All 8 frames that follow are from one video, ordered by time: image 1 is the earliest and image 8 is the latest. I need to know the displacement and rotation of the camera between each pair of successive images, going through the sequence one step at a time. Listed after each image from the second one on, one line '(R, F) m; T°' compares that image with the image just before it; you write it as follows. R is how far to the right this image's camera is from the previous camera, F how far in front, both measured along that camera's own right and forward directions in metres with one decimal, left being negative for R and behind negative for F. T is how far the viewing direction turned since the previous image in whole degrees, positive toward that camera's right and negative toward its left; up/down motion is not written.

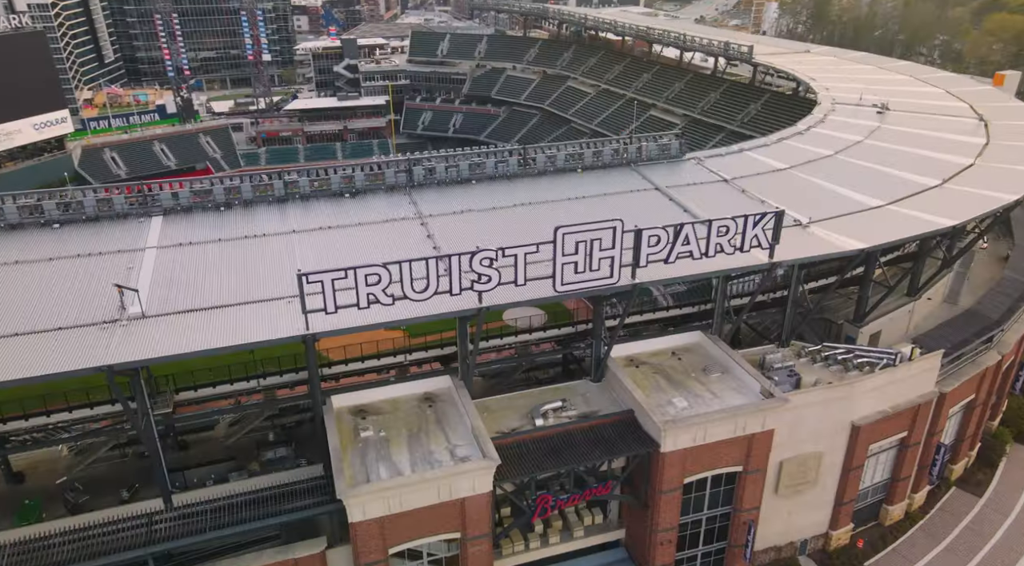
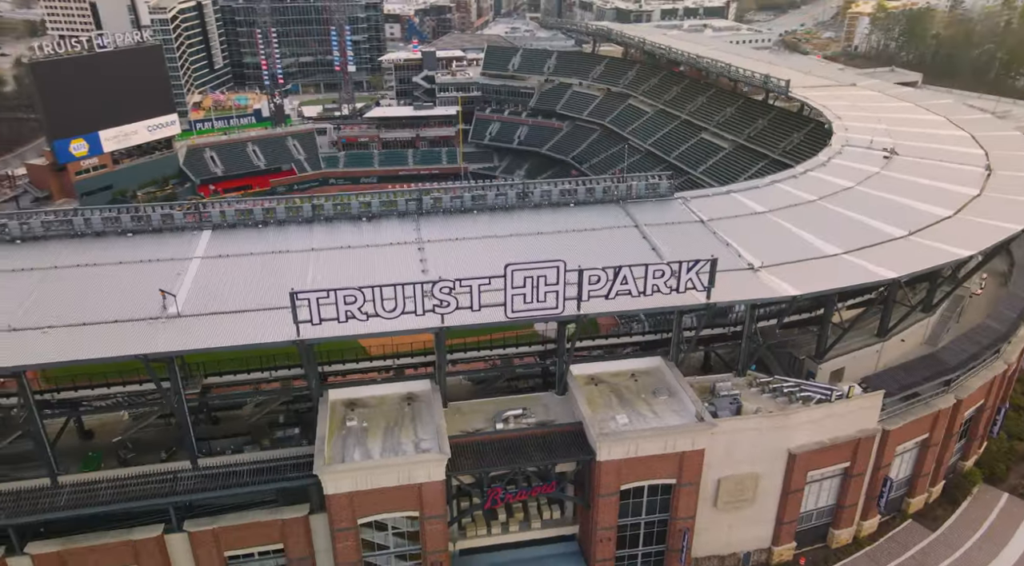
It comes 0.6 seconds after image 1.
(+4.2, -3.5) m; -7°
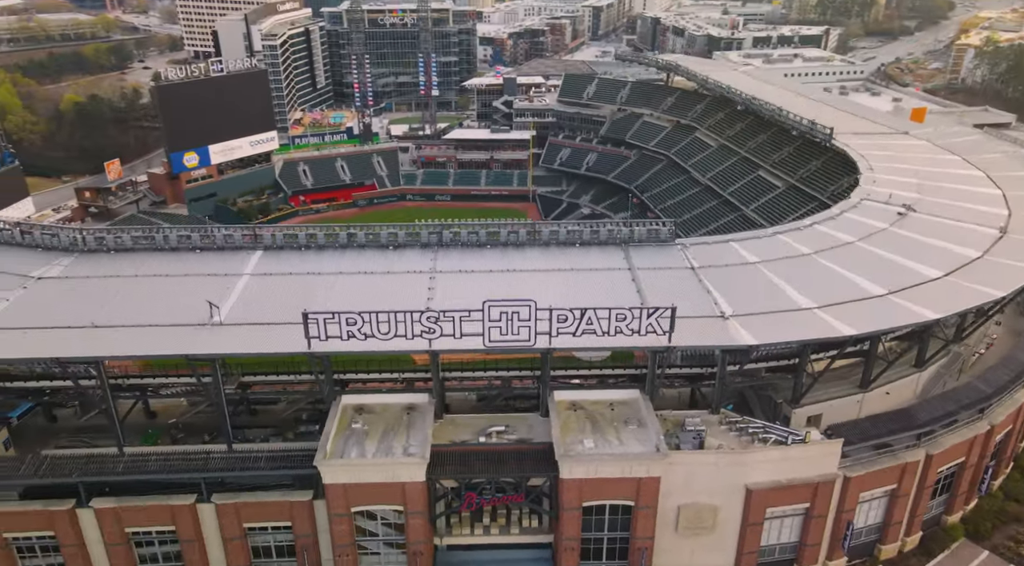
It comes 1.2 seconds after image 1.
(+4.3, -3.3) m; -8°
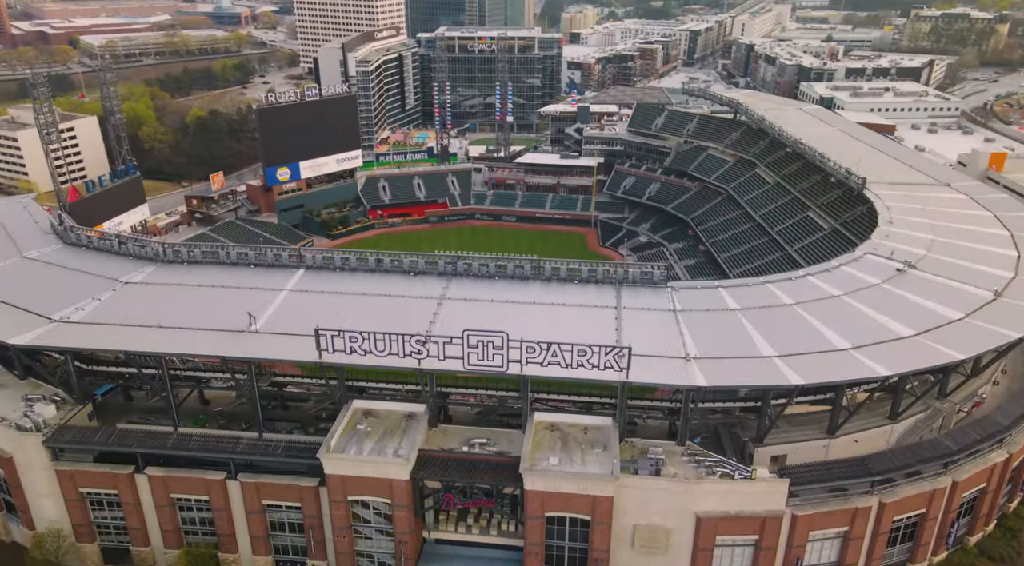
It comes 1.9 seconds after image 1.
(+5.0, -3.9) m; -8°
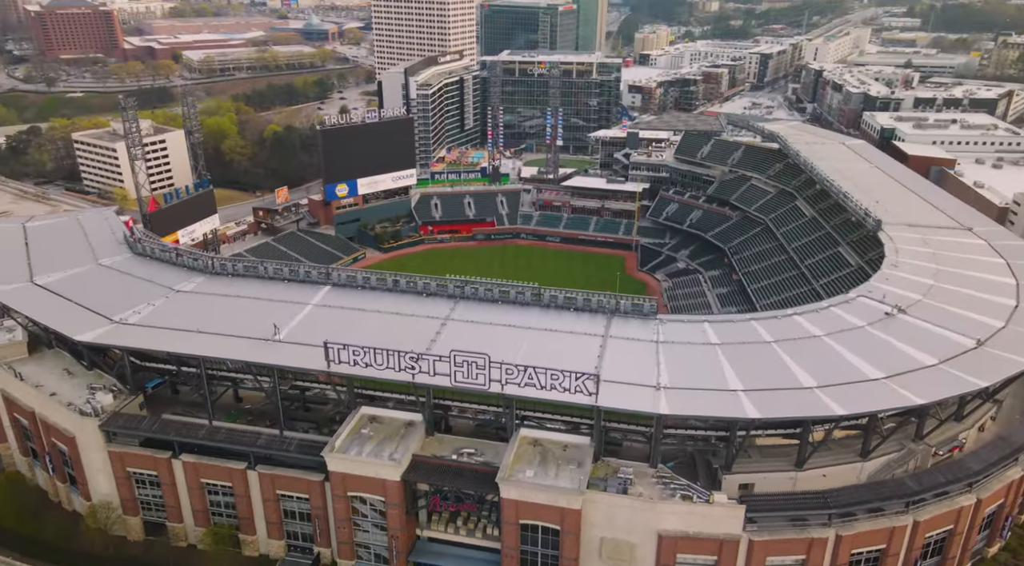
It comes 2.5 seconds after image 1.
(+4.1, -3.3) m; -6°
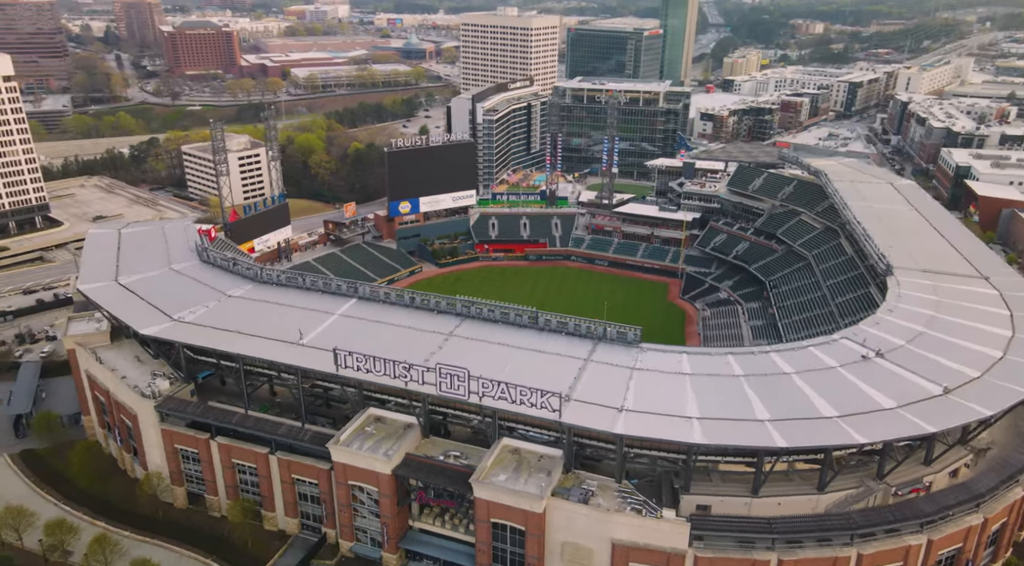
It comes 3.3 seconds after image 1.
(+5.8, -4.2) m; -7°
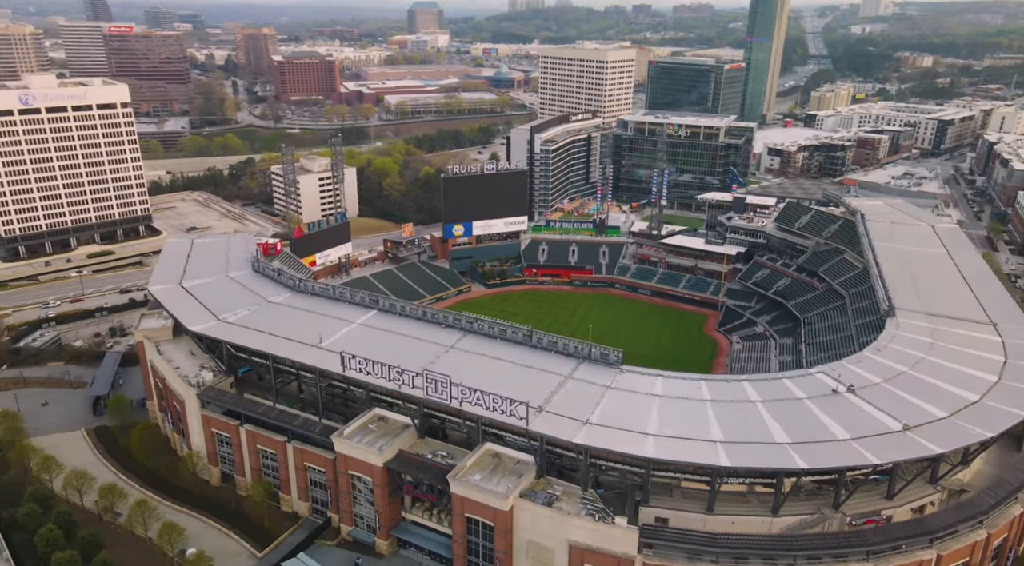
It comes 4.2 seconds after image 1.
(+6.4, -4.0) m; -7°
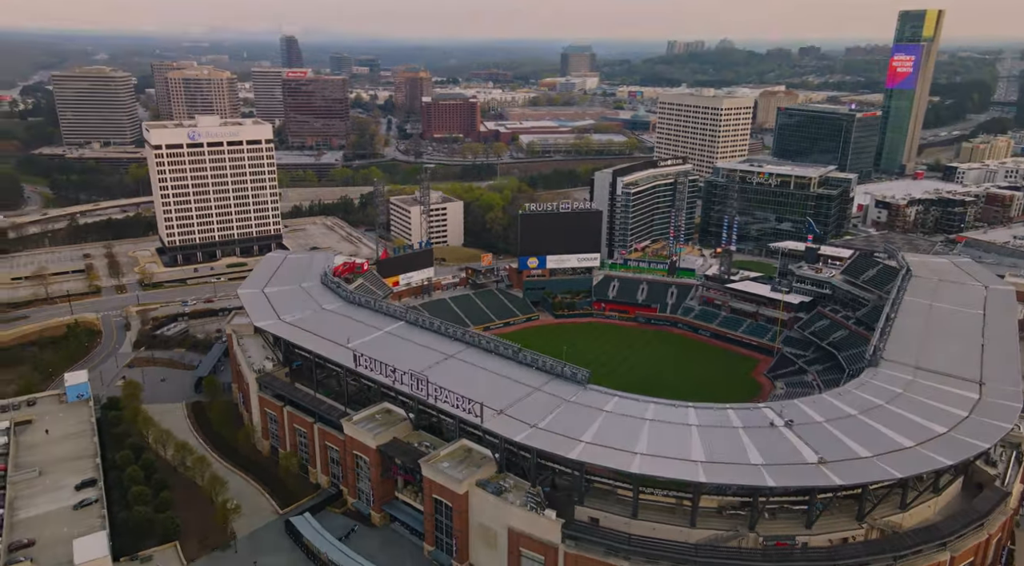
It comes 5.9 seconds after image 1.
(+12.1, -6.5) m; -12°
